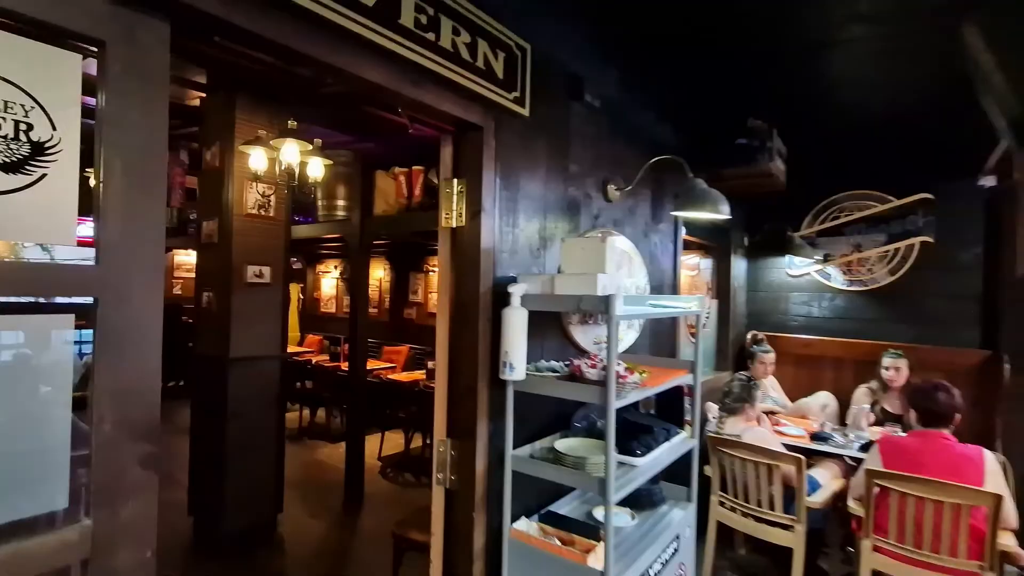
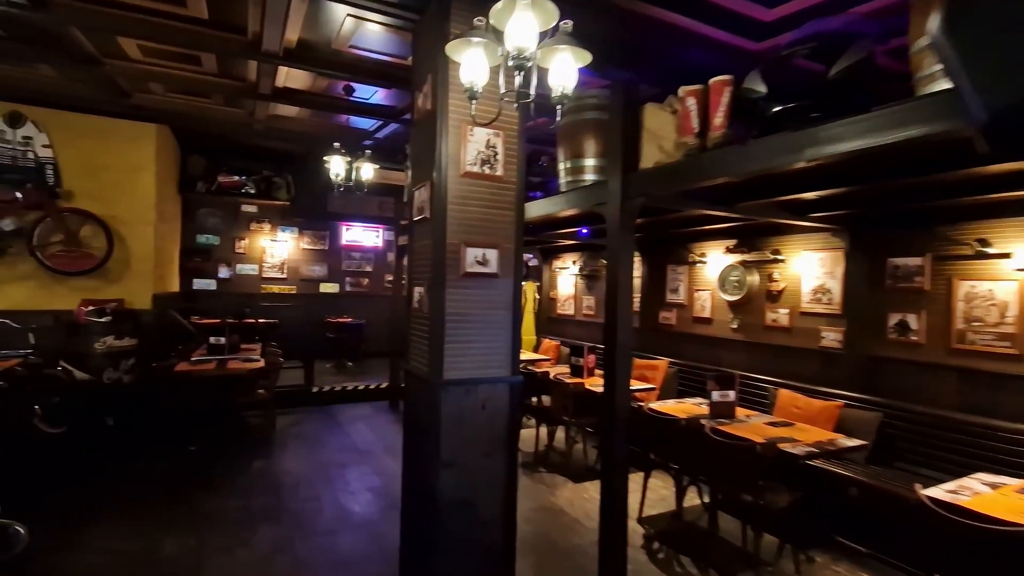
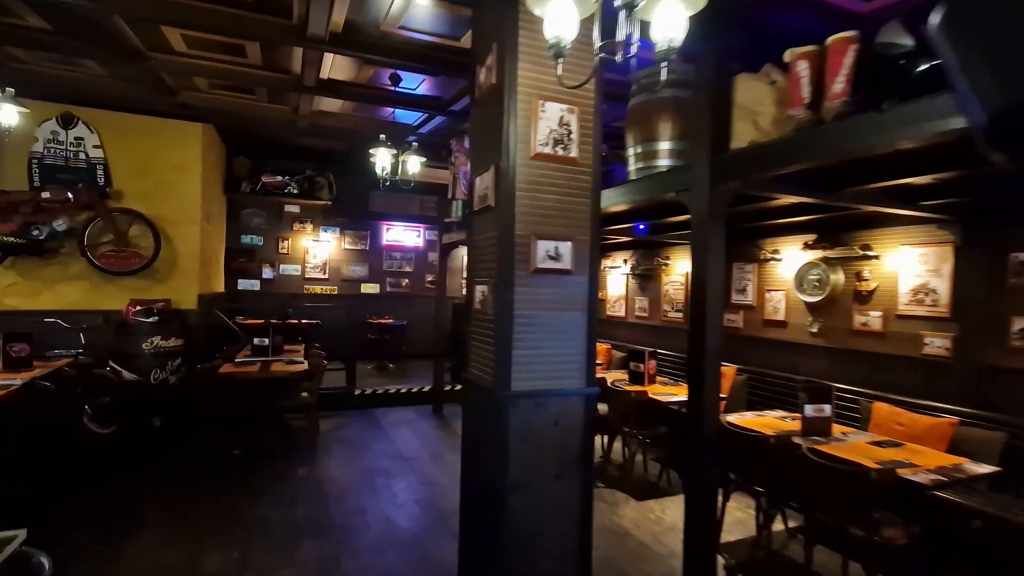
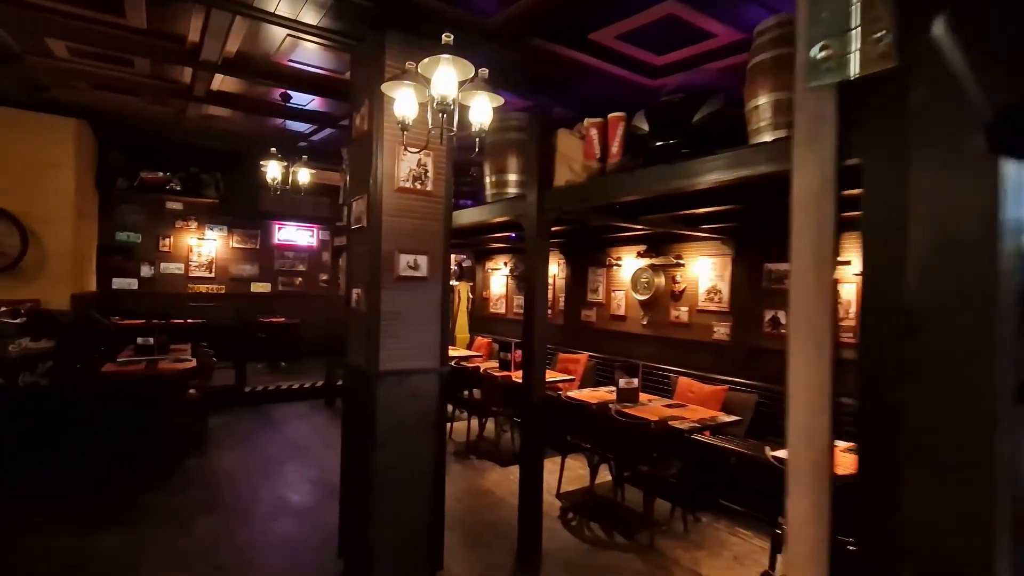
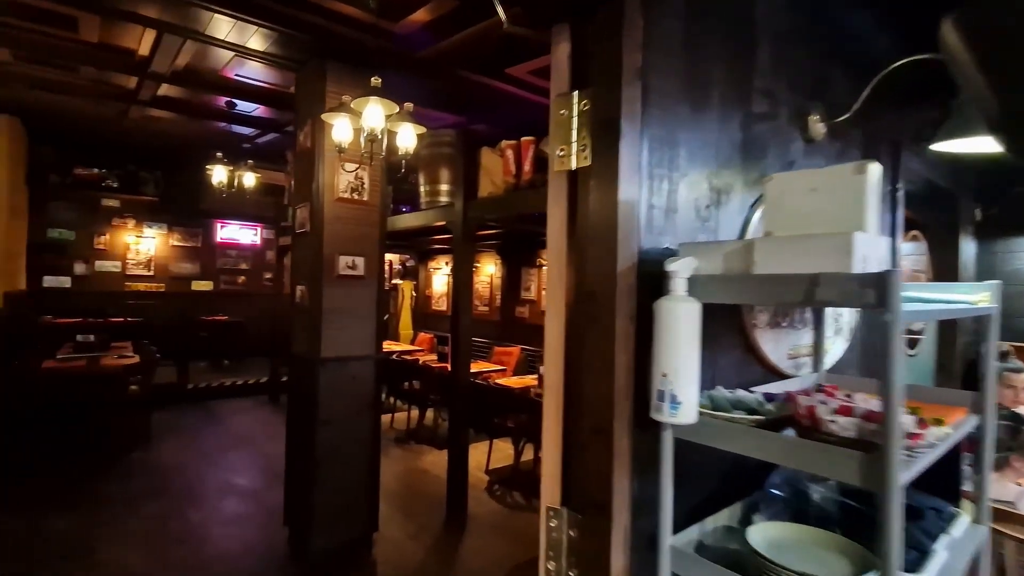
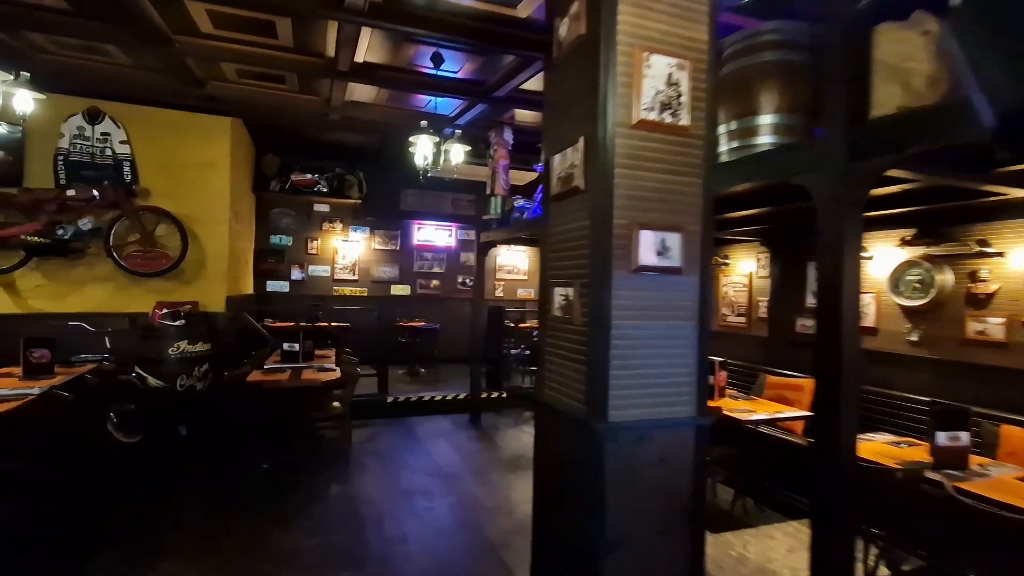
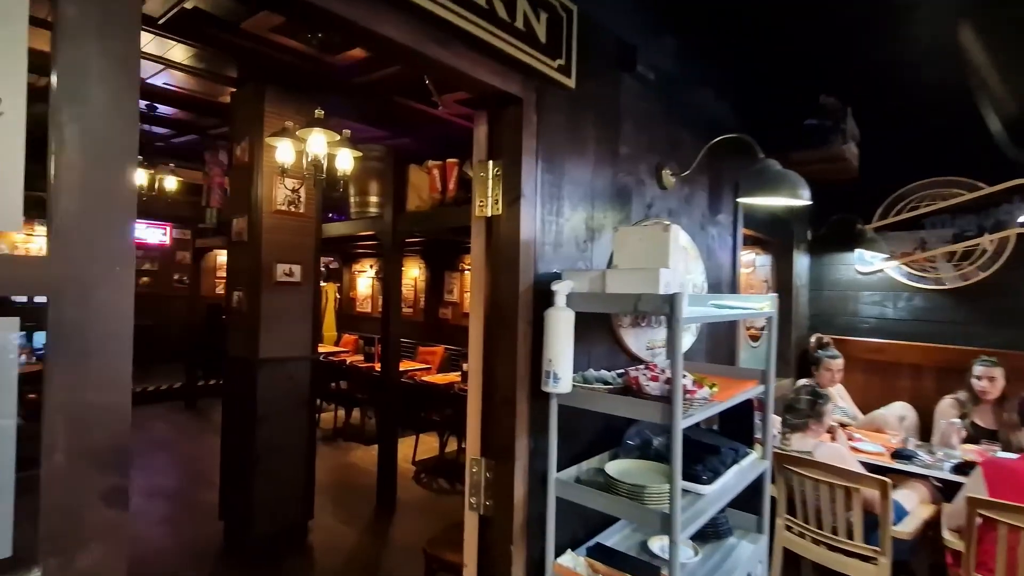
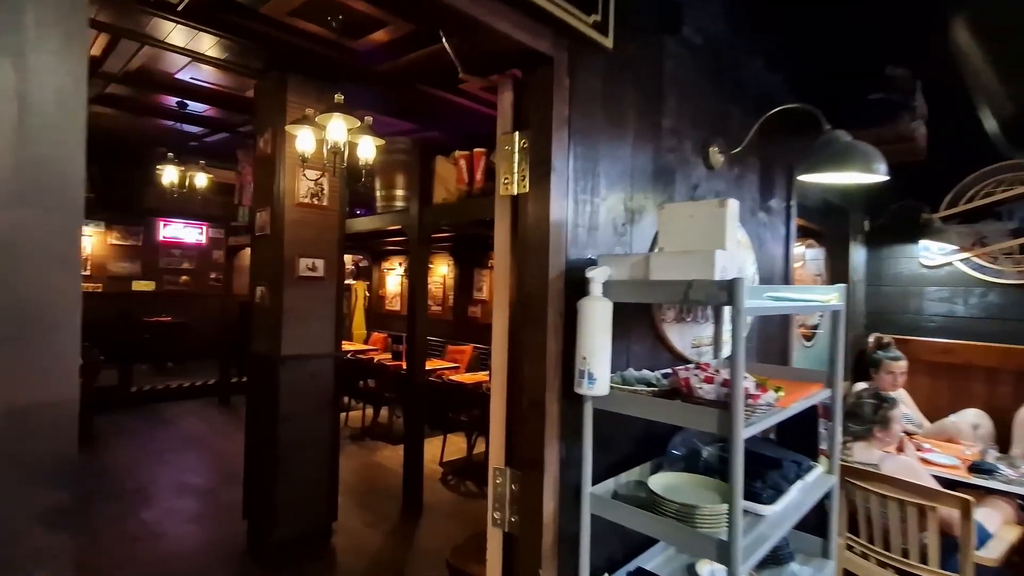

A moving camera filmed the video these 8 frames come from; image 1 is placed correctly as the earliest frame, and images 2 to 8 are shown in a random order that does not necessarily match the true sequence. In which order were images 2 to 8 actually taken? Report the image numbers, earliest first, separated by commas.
7, 8, 5, 4, 2, 3, 6
